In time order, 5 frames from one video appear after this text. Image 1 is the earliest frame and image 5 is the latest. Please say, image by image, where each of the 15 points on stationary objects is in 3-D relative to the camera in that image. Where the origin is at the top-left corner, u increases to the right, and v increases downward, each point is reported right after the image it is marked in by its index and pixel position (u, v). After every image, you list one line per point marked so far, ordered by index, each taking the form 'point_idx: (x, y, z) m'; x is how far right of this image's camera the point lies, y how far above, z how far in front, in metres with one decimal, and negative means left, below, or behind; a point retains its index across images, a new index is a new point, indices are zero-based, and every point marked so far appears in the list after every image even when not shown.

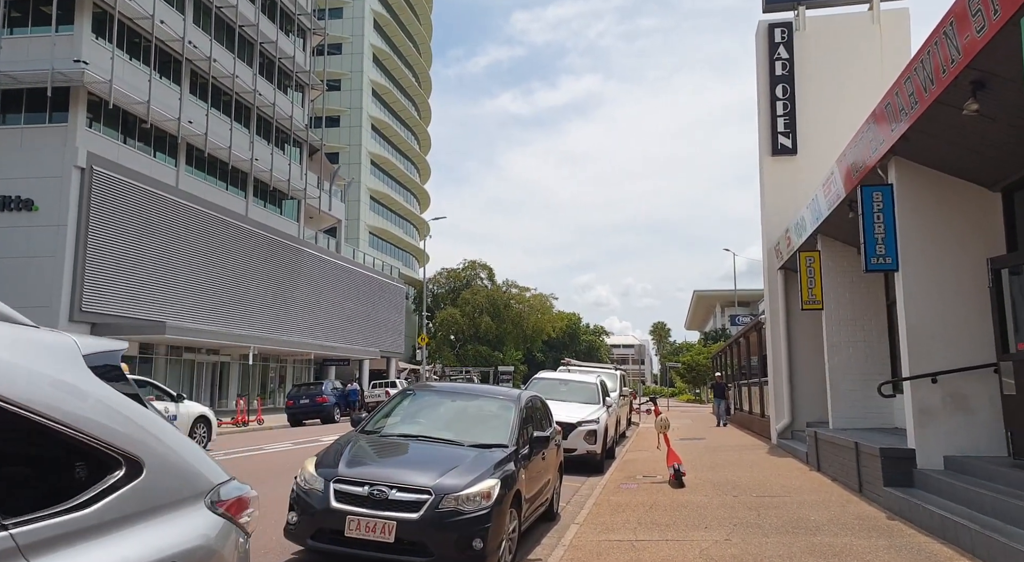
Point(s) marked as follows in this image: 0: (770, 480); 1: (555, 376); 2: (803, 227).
0: (+3.6, -2.7, +9.5) m
1: (+0.9, -2.0, +14.3) m
2: (+4.9, +0.9, +11.8) m
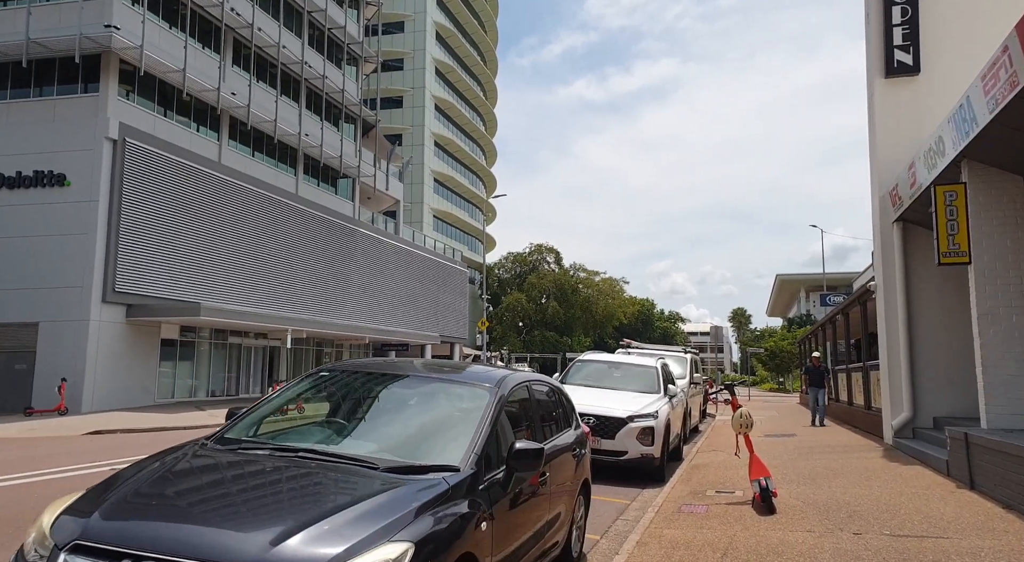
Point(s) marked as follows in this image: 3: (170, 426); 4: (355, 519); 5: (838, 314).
0: (+3.7, -2.1, +6.6) m
1: (+1.6, -1.3, +11.6) m
2: (+5.3, +1.6, +8.6) m
3: (-9.6, -4.1, +19.4) m
4: (-0.6, -0.9, +2.7) m
5: (+8.6, -0.9, +18.2) m
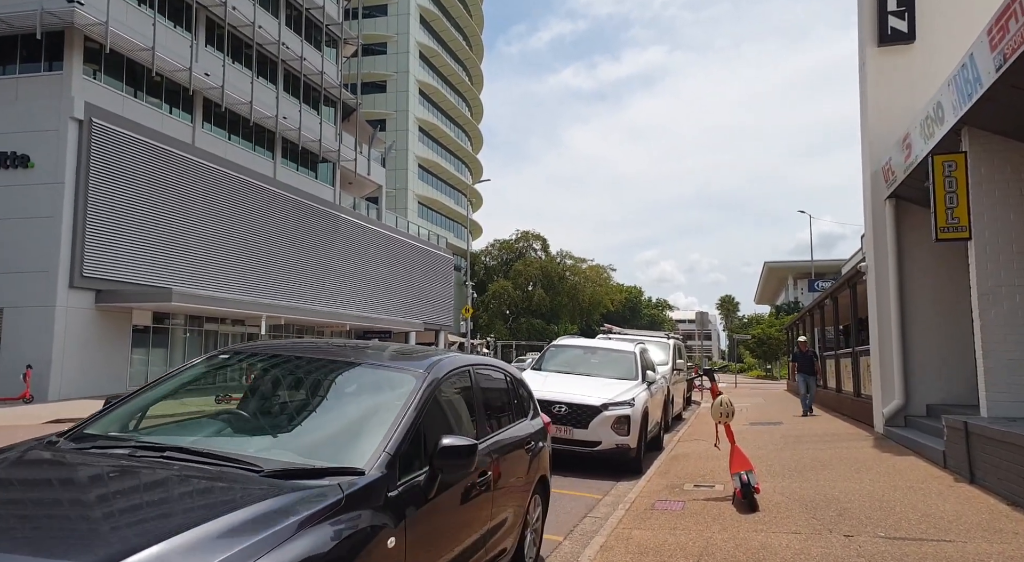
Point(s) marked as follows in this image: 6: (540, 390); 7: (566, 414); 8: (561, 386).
0: (+3.3, -1.9, +6.0) m
1: (+1.1, -1.0, +11.0) m
2: (+4.9, +1.8, +8.0) m
3: (-10.2, -3.7, +18.6) m
4: (-0.9, -0.8, +2.0) m
5: (+8.1, -0.5, +17.7) m
6: (+0.3, -1.4, +8.6) m
7: (+0.6, -1.6, +8.3) m
8: (+0.6, -1.3, +8.8) m
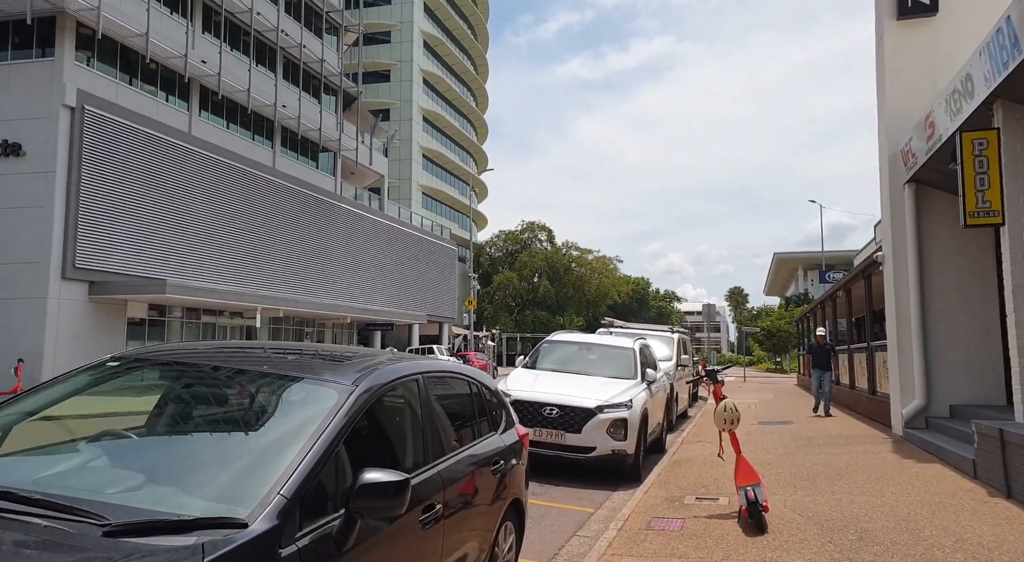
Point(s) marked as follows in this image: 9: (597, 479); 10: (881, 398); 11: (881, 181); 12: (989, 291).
0: (+3.2, -1.8, +5.3) m
1: (+1.0, -0.9, +10.3) m
2: (+4.8, +1.9, +7.3) m
3: (-10.2, -3.5, +18.1) m
4: (-1.2, -0.8, +1.4) m
5: (+8.0, -0.3, +17.0) m
6: (+0.2, -1.3, +7.9) m
7: (+0.5, -1.5, +7.6) m
8: (+0.5, -1.2, +8.1) m
9: (+1.0, -2.3, +7.9) m
10: (+6.2, -2.0, +11.5) m
11: (+5.8, +1.6, +10.8) m
12: (+6.5, -0.1, +9.4) m
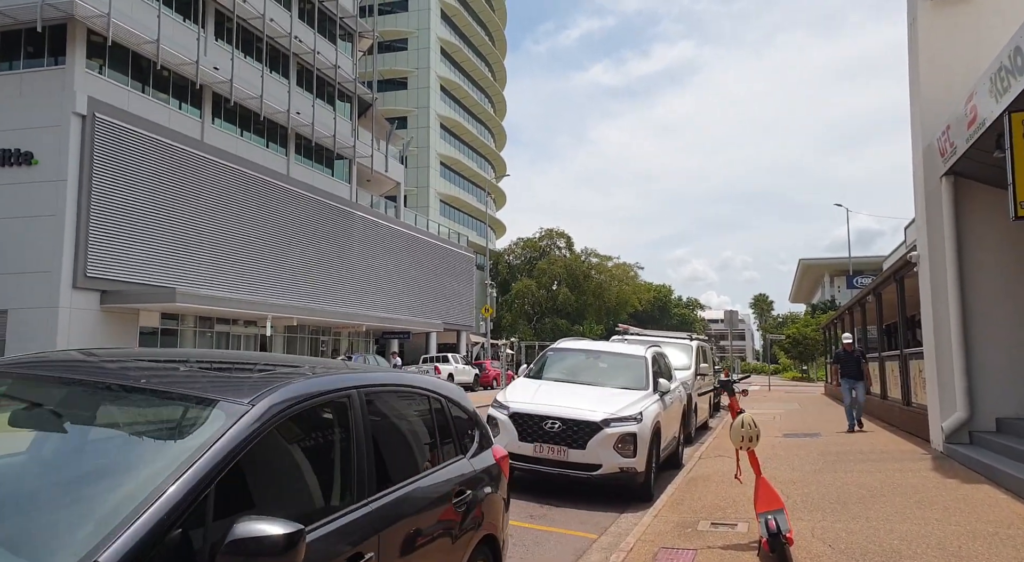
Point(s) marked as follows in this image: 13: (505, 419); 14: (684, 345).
0: (+3.1, -1.8, +4.6) m
1: (+1.1, -0.9, +9.7) m
2: (+4.7, +2.0, +6.5) m
3: (-9.9, -3.7, +17.8) m
4: (-1.4, -0.7, +0.8) m
5: (+8.3, -0.3, +16.1) m
6: (+0.2, -1.3, +7.3) m
7: (+0.5, -1.5, +7.0) m
8: (+0.5, -1.3, +7.5) m
9: (+1.0, -2.3, +7.2) m
10: (+6.3, -2.0, +10.7) m
11: (+5.9, +1.6, +10.0) m
12: (+6.5, -0.1, +8.5) m
13: (-0.1, -1.5, +7.2) m
14: (+3.5, -1.3, +13.8) m
